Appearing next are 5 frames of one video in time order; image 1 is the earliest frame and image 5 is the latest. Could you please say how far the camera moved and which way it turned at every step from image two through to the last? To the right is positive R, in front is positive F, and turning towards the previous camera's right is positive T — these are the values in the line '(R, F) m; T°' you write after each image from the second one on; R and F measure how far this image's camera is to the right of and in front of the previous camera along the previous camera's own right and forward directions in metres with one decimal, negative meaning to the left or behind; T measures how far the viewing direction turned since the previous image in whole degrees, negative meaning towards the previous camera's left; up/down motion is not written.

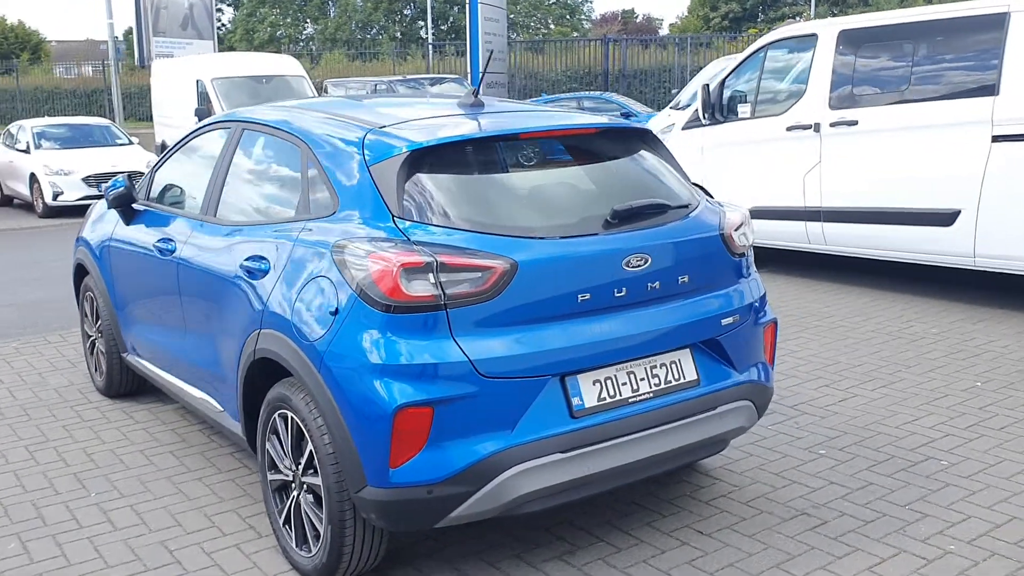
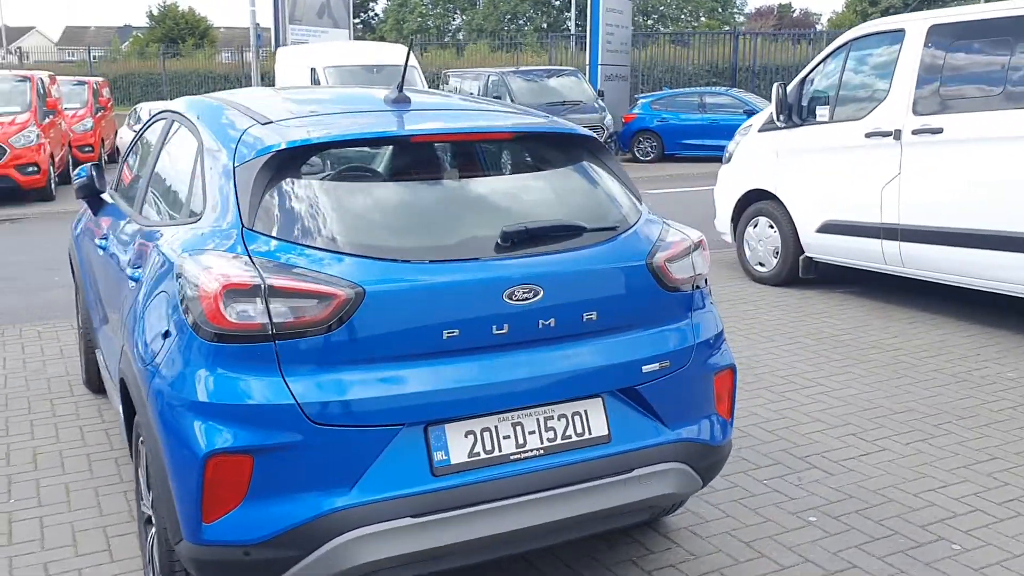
(+0.8, +0.6) m; -8°
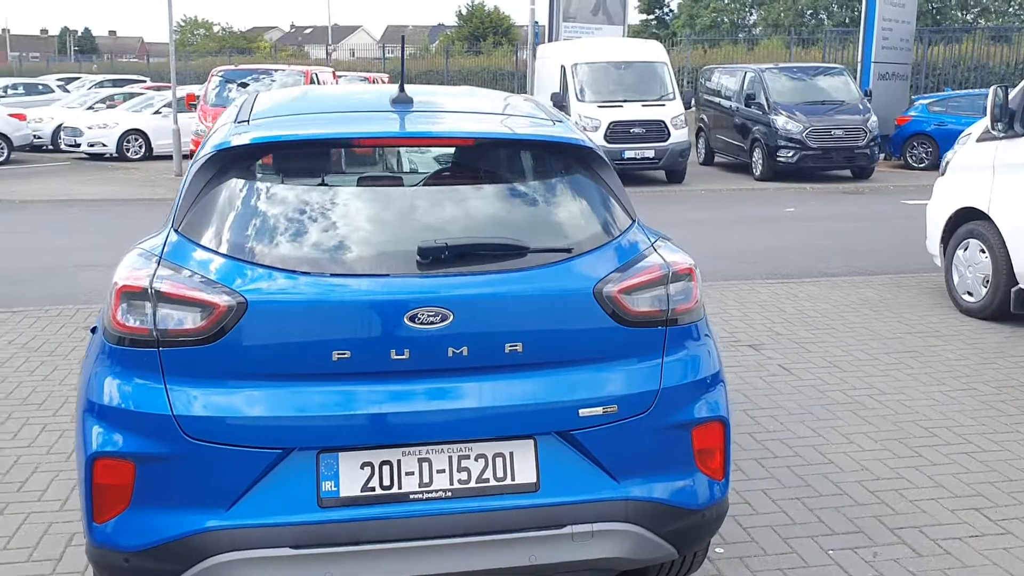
(+1.0, +0.5) m; -16°
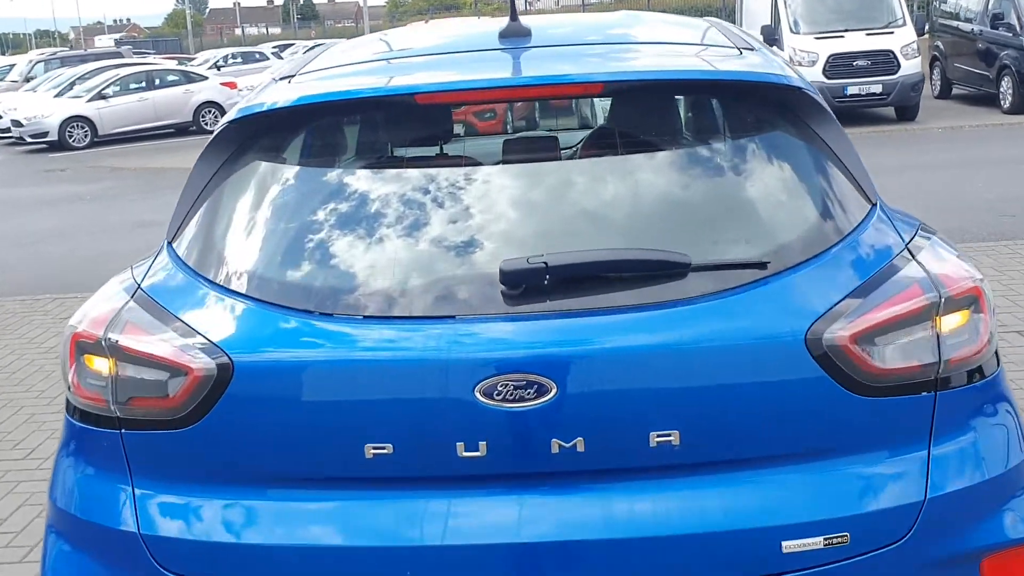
(+0.1, +1.1) m; -12°
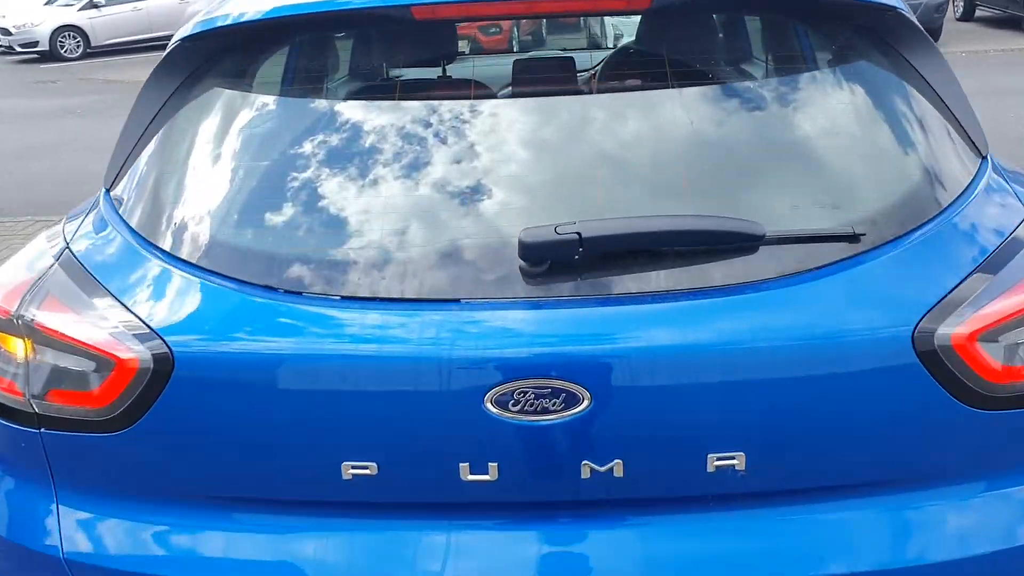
(0.0, +0.4) m; 0°
